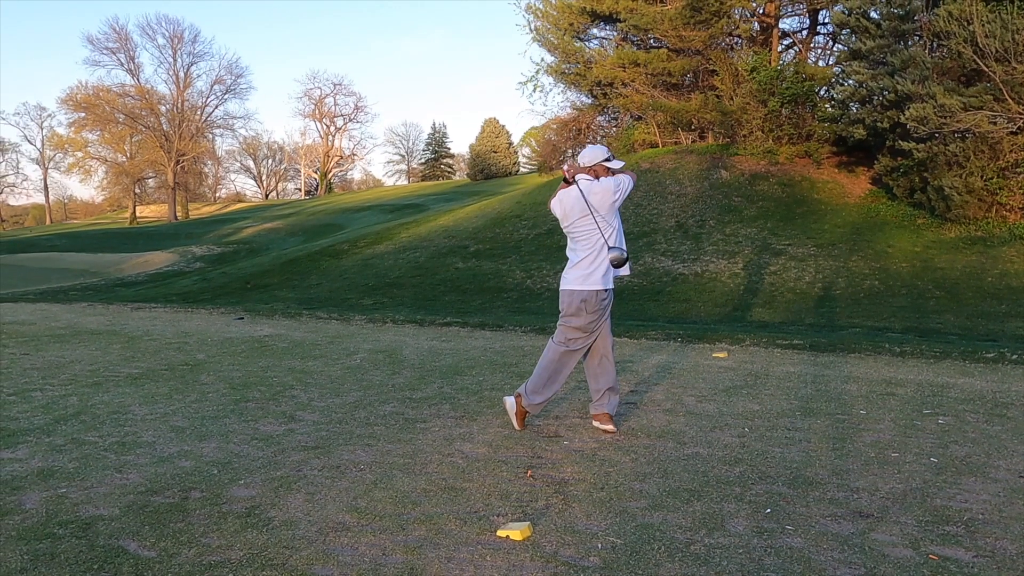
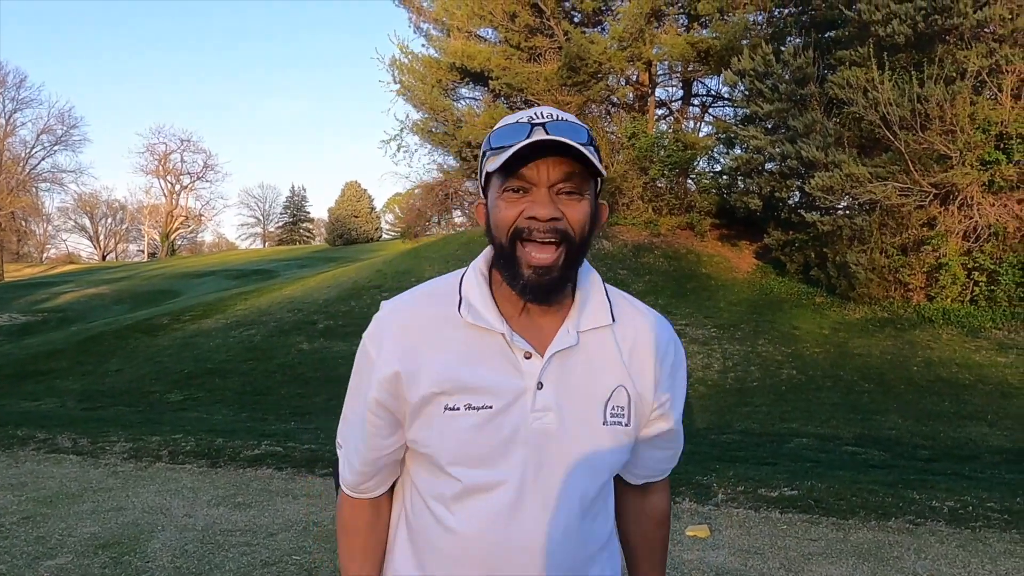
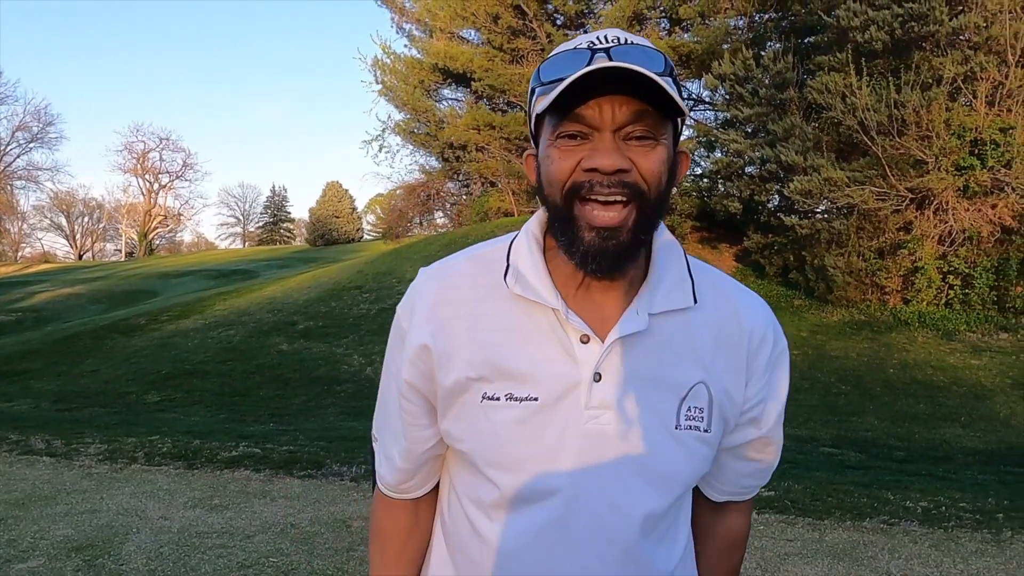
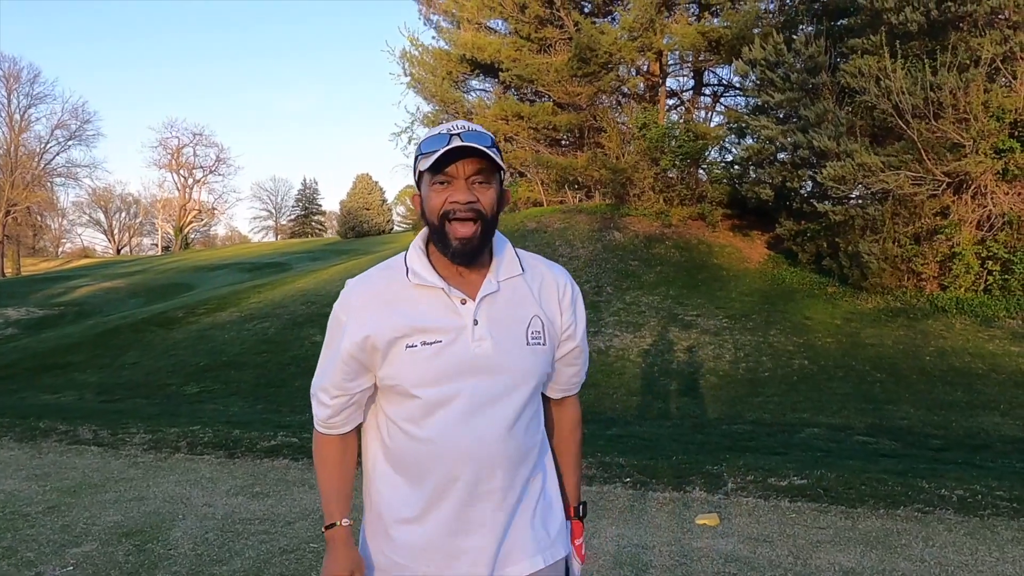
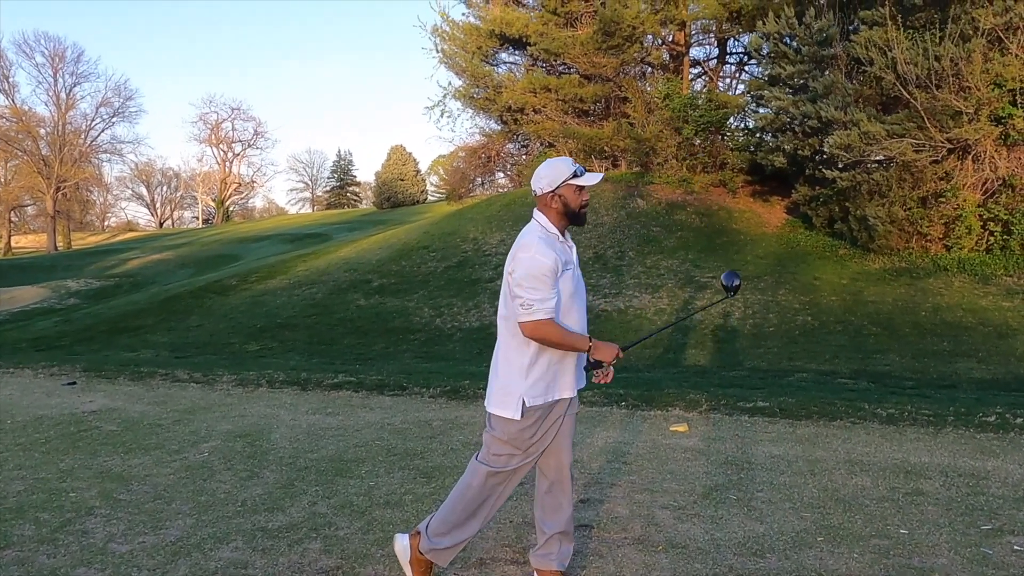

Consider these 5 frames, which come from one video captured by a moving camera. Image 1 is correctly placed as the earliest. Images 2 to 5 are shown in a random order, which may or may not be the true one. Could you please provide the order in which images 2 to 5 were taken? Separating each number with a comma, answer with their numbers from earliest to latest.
5, 4, 2, 3
